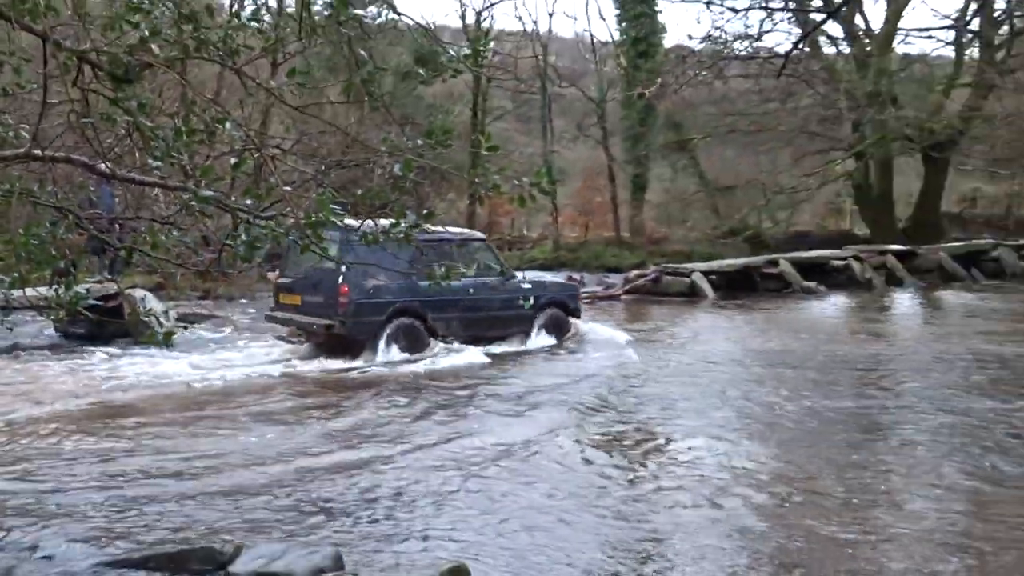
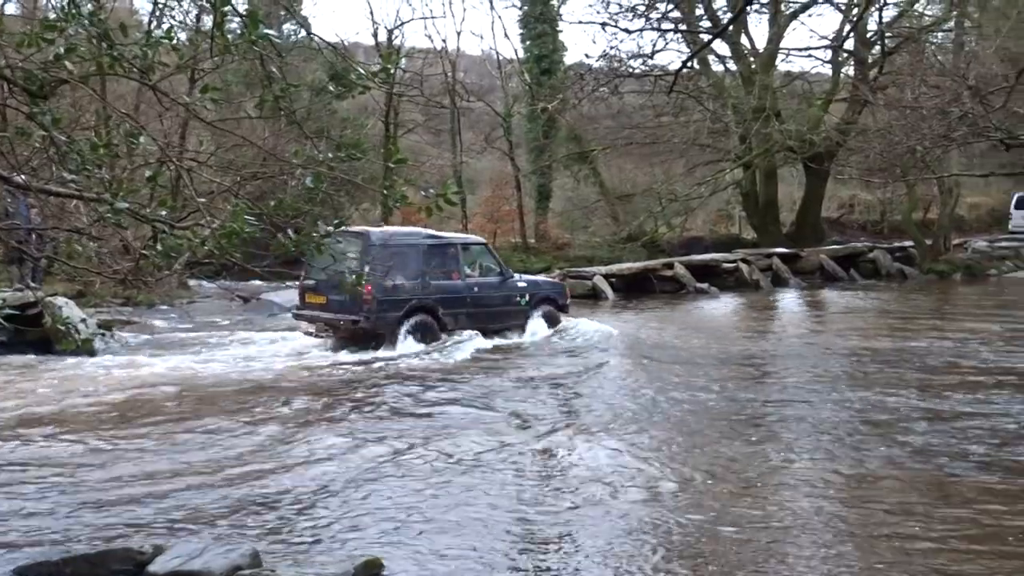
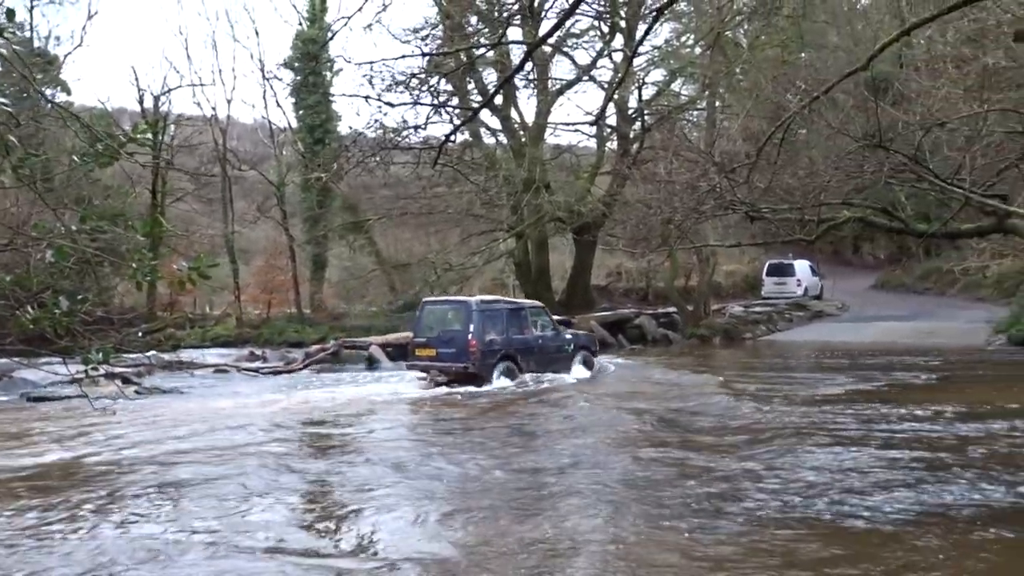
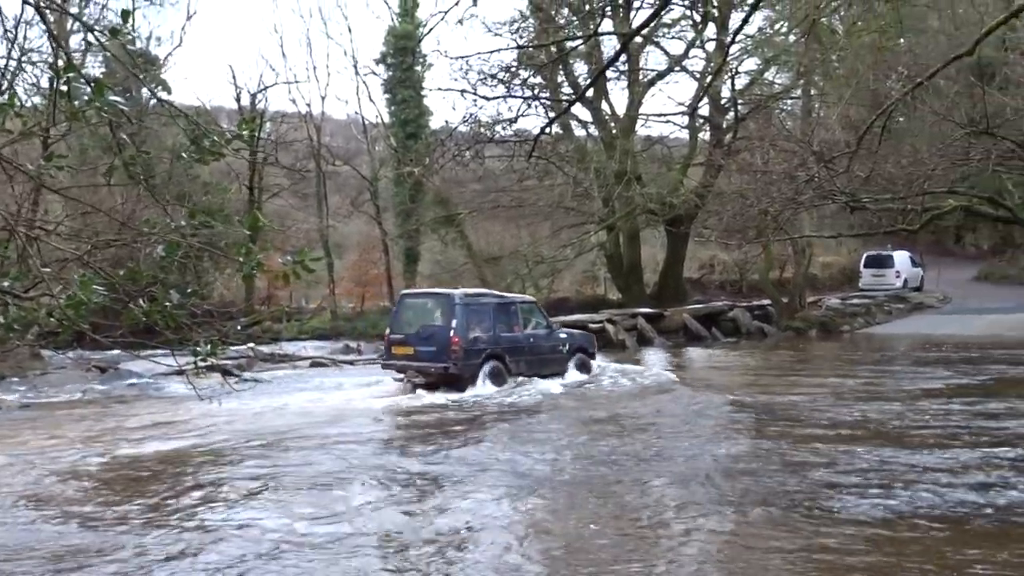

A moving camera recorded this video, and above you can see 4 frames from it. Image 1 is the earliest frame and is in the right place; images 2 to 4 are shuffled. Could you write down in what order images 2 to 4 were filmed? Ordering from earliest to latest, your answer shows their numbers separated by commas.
2, 4, 3
